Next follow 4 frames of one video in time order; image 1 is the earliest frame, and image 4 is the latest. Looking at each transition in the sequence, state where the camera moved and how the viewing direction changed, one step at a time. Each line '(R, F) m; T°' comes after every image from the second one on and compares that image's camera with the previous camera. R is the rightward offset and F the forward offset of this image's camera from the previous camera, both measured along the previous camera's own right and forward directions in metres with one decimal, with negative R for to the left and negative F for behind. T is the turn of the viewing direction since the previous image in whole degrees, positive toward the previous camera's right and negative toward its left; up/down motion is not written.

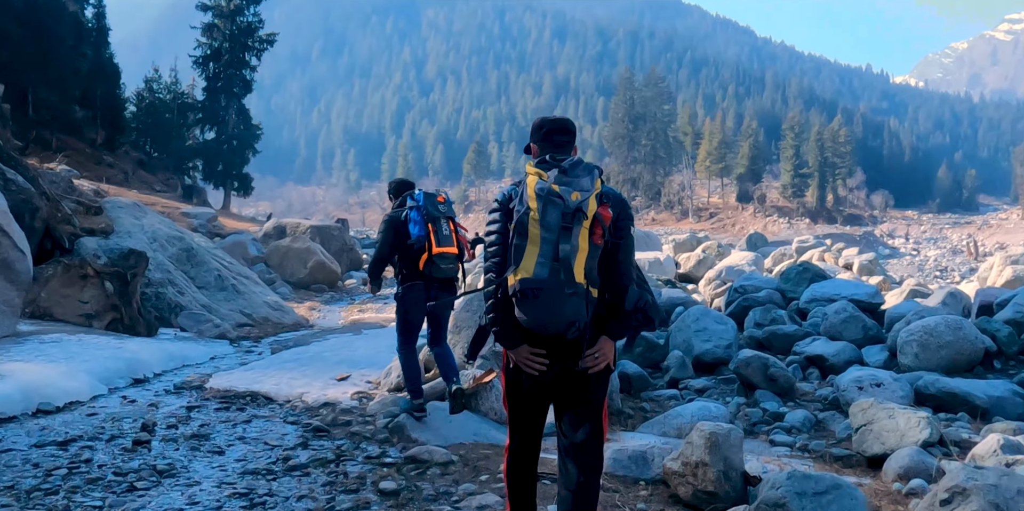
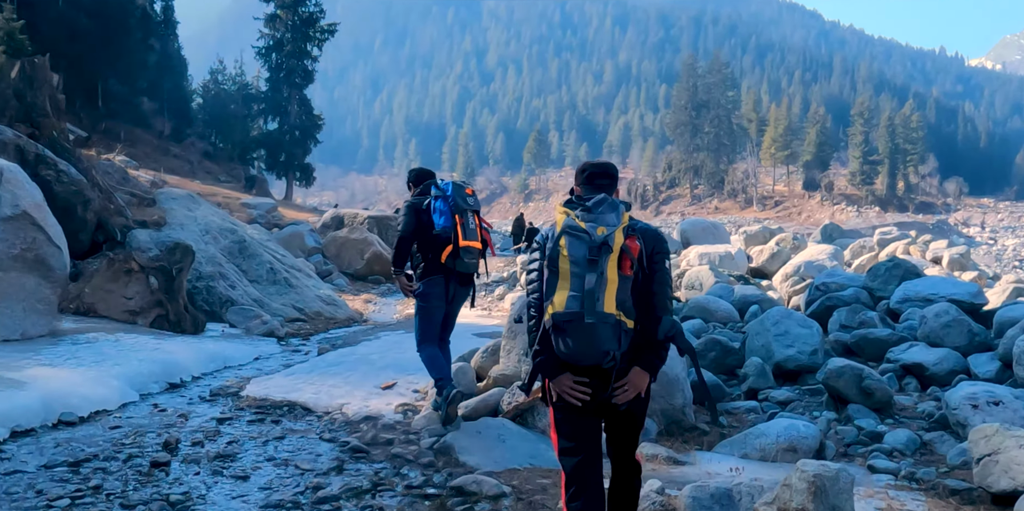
(0.0, +0.7) m; -4°
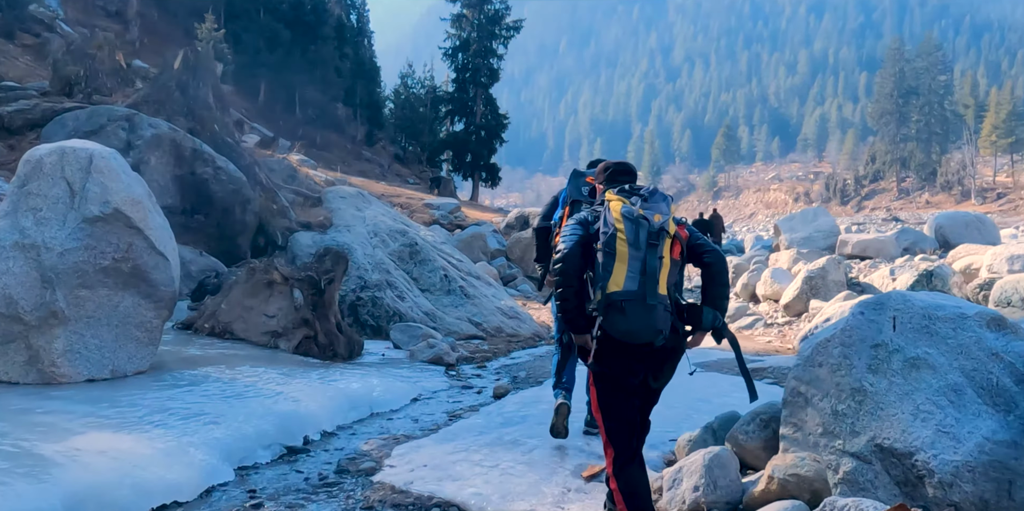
(-0.4, +2.4) m; -12°
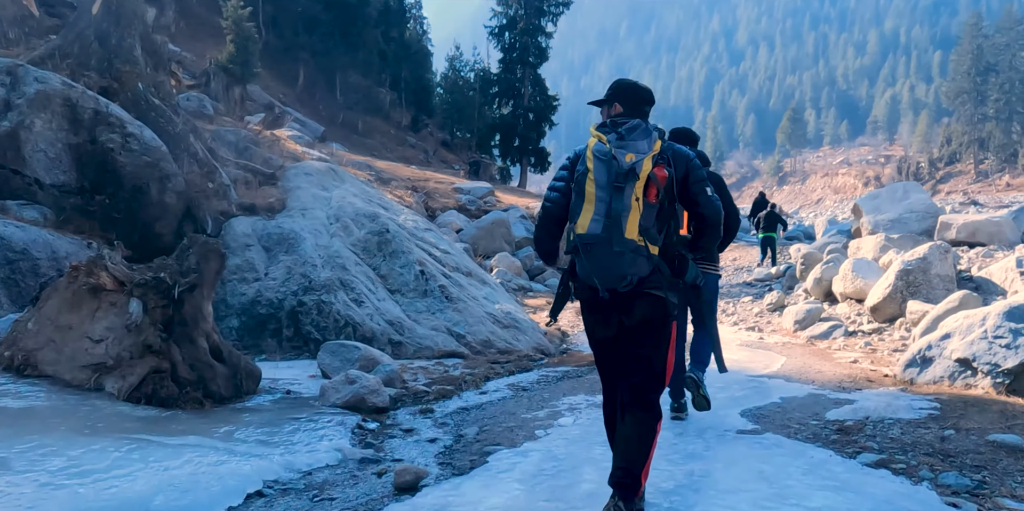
(+0.7, +2.9) m; -4°
